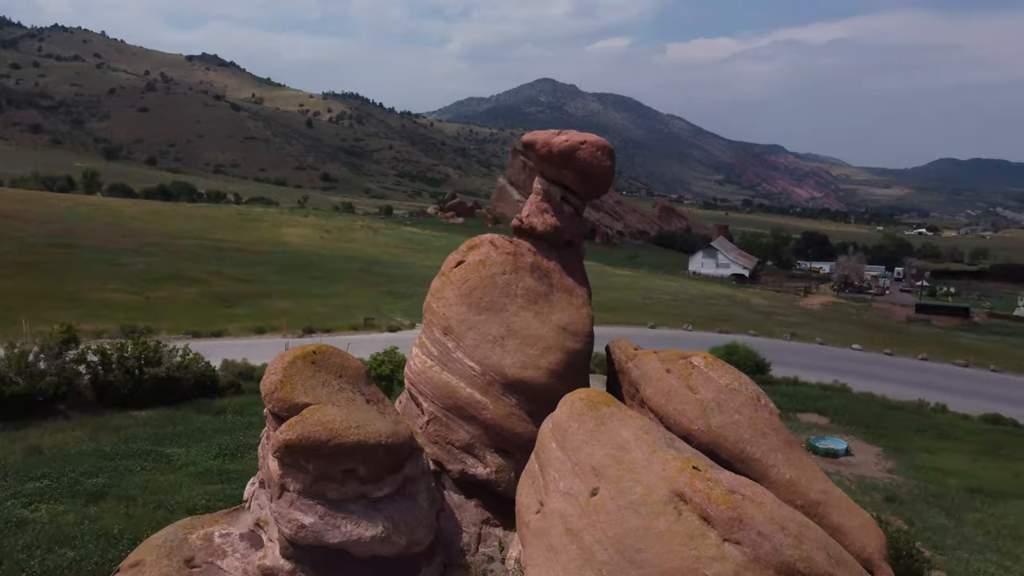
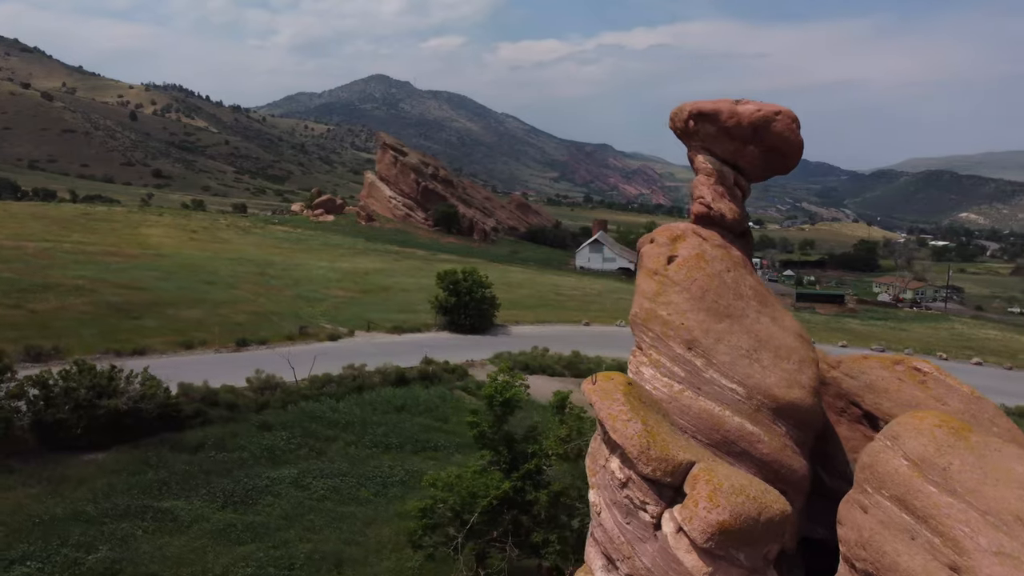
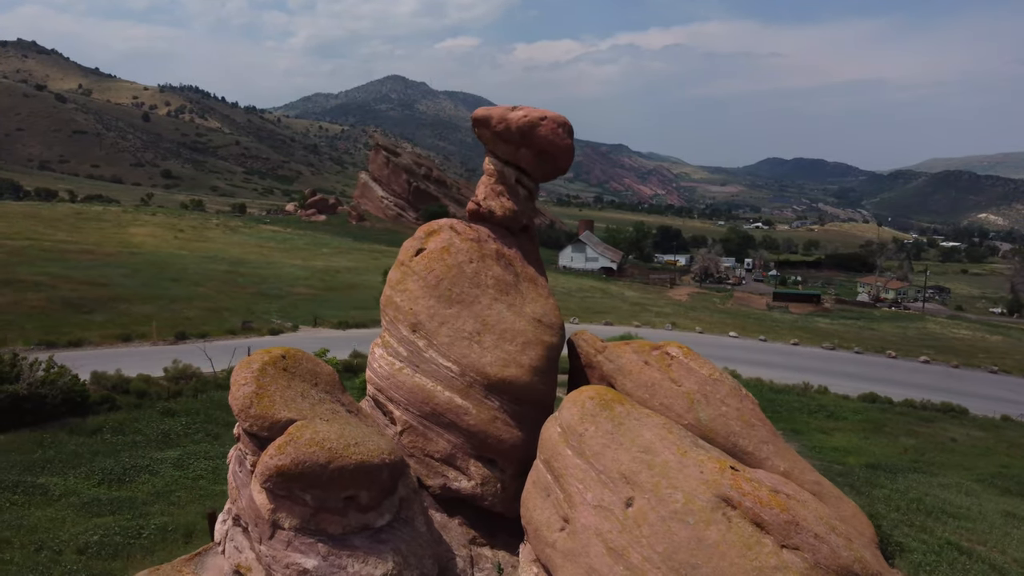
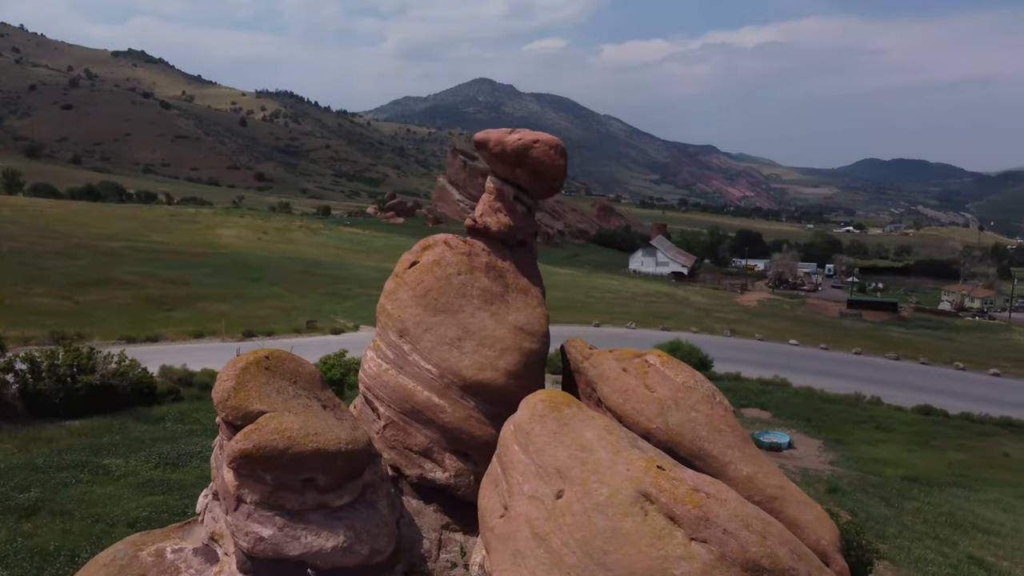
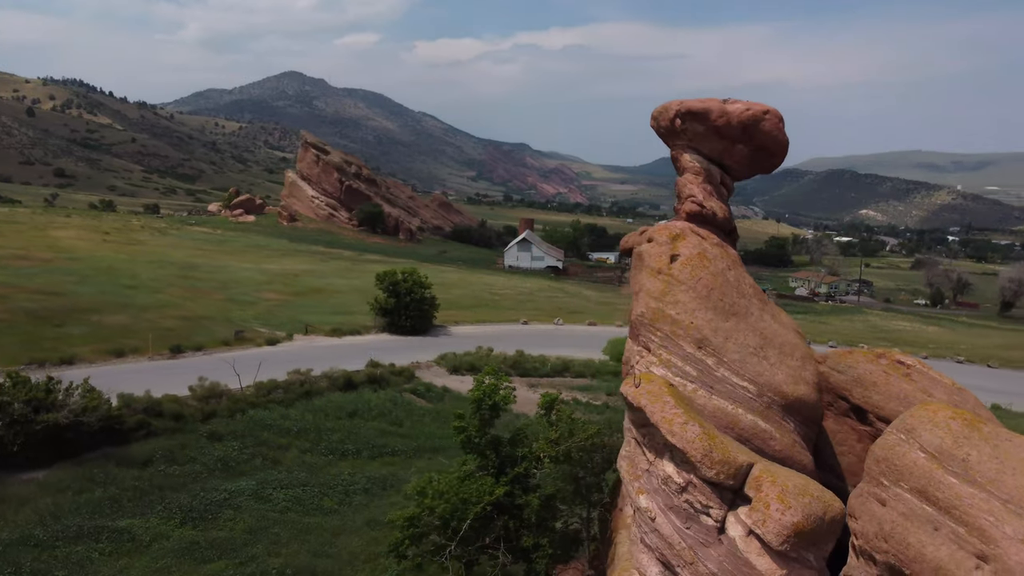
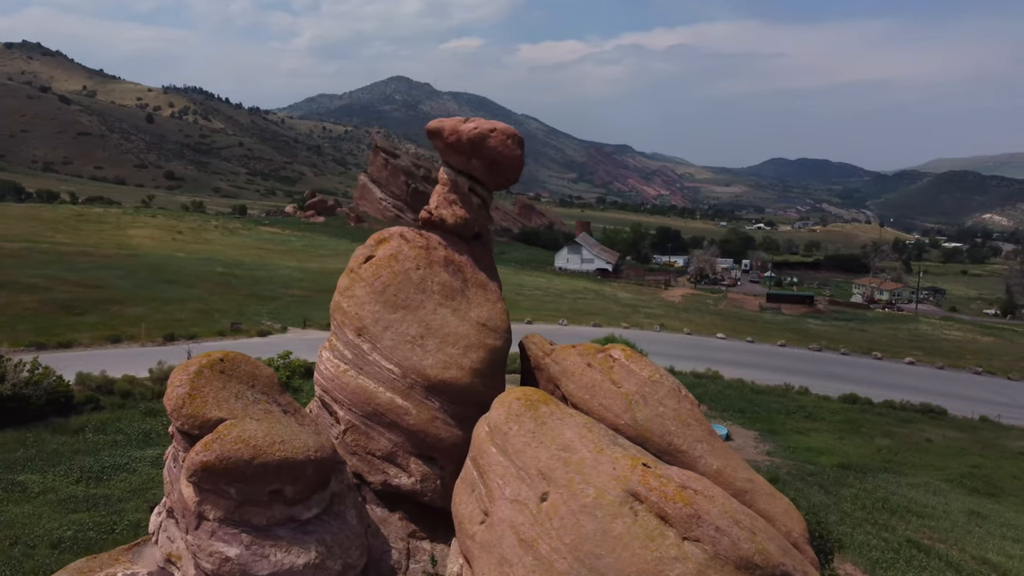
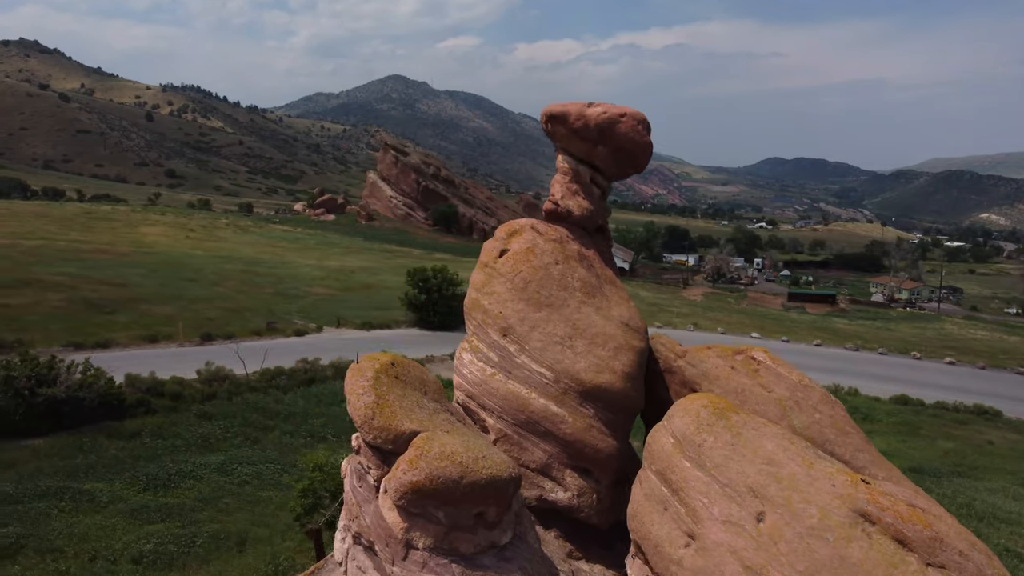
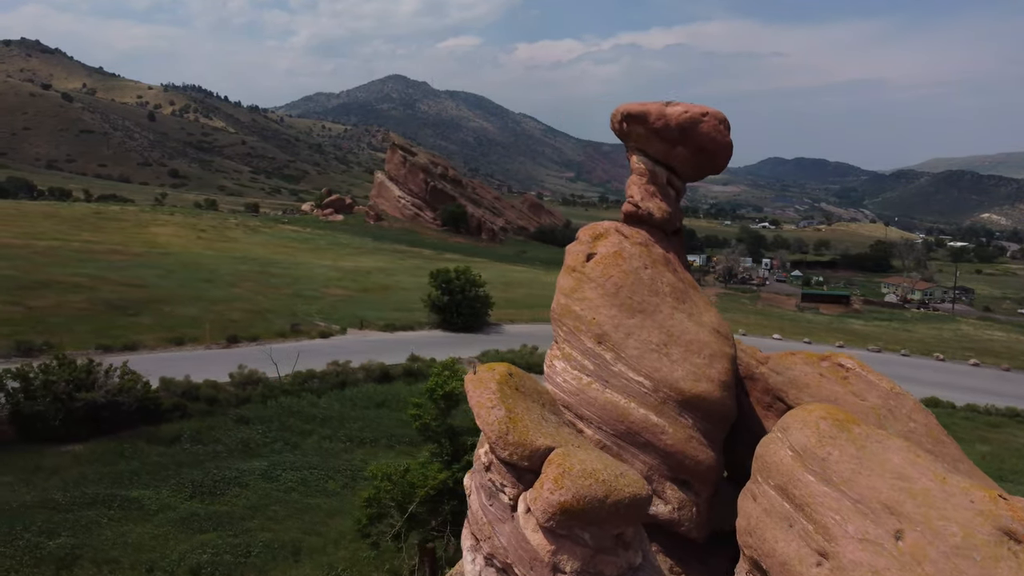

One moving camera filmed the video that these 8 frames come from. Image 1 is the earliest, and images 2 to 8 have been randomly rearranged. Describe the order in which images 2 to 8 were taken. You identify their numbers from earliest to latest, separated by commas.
4, 6, 3, 7, 8, 2, 5
